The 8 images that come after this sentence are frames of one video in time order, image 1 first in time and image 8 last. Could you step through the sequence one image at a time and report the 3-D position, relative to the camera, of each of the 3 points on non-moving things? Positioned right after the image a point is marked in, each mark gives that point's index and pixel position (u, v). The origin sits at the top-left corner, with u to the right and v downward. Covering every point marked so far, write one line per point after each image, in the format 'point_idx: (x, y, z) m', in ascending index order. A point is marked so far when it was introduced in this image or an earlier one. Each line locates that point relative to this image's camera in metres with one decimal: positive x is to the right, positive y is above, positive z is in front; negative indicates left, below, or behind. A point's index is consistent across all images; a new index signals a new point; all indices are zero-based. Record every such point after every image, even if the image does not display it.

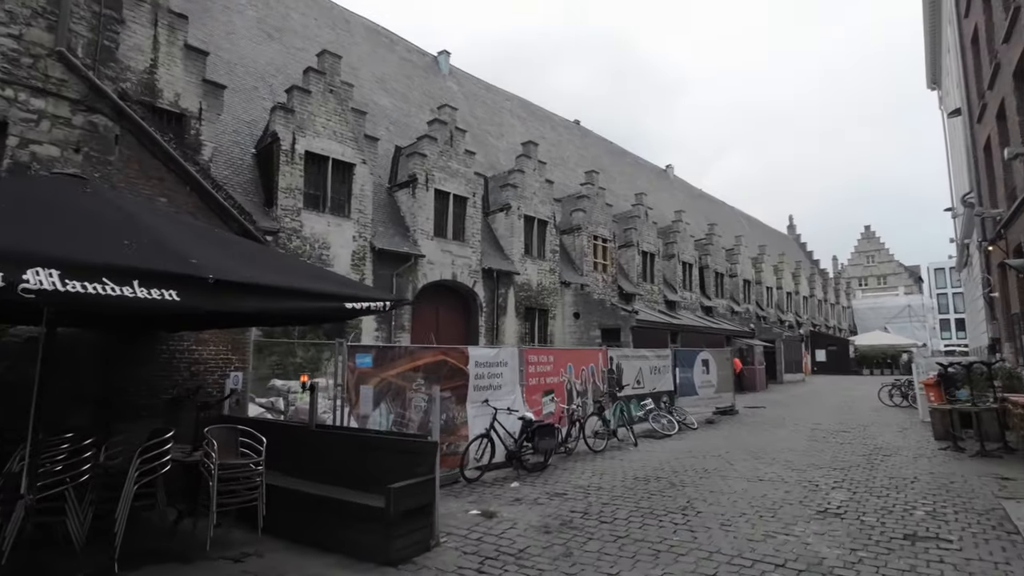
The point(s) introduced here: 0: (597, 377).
0: (+1.8, -2.0, +12.2) m
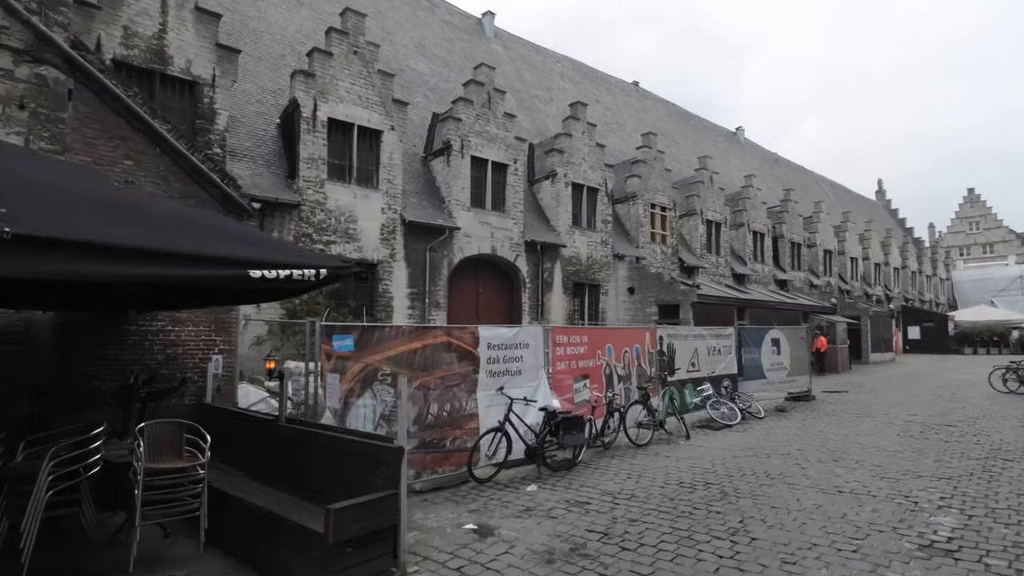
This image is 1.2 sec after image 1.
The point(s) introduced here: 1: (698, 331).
0: (+2.5, -1.4, +10.7) m
1: (+4.2, -1.0, +12.5) m
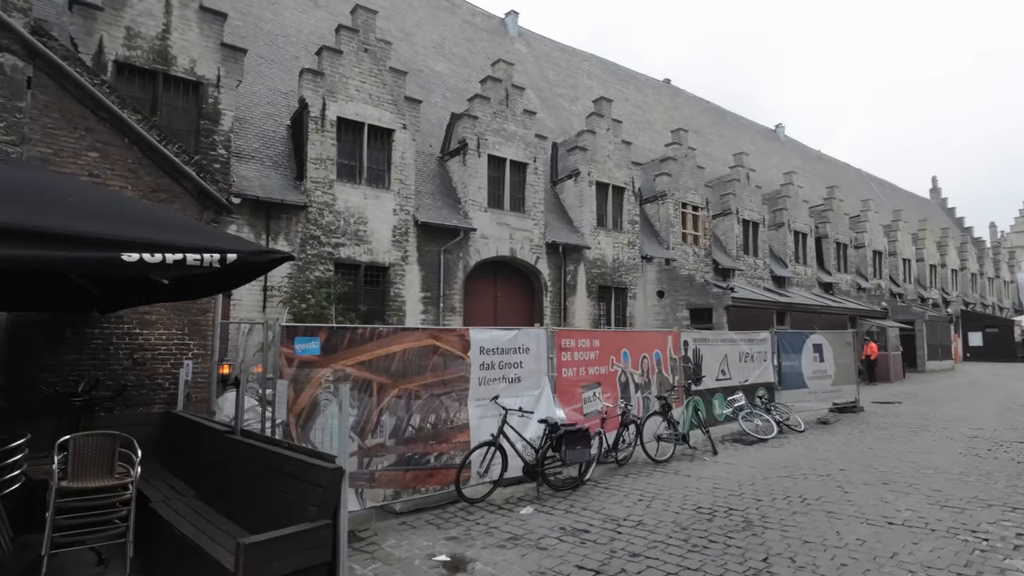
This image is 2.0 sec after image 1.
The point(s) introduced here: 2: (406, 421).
0: (+2.6, -1.4, +9.7) m
1: (+4.5, -1.0, +11.4) m
2: (-1.1, -1.4, +6.0) m
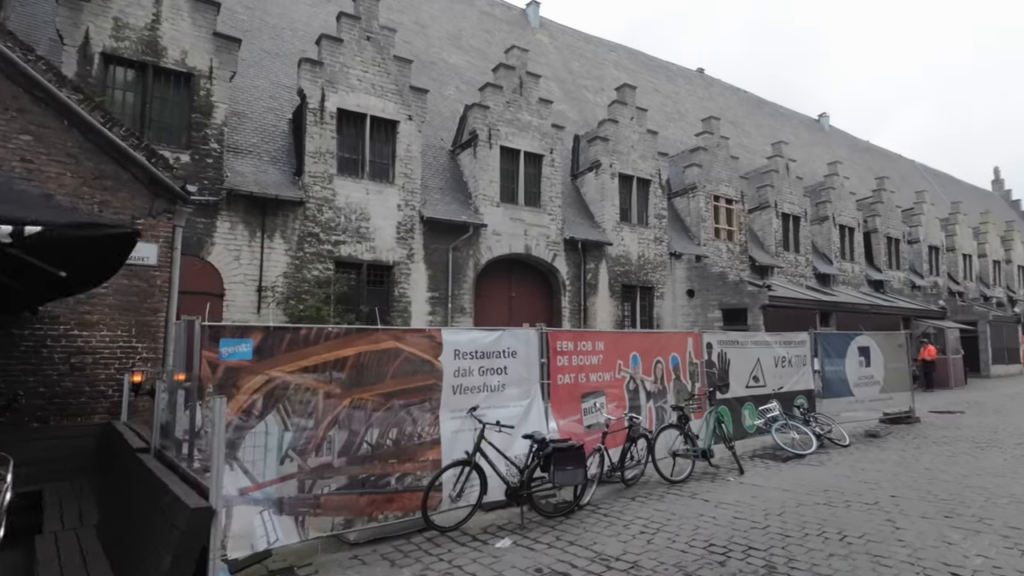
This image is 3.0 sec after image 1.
0: (+2.6, -1.3, +8.6) m
1: (+4.5, -0.9, +10.2) m
2: (-1.4, -1.4, +5.2) m
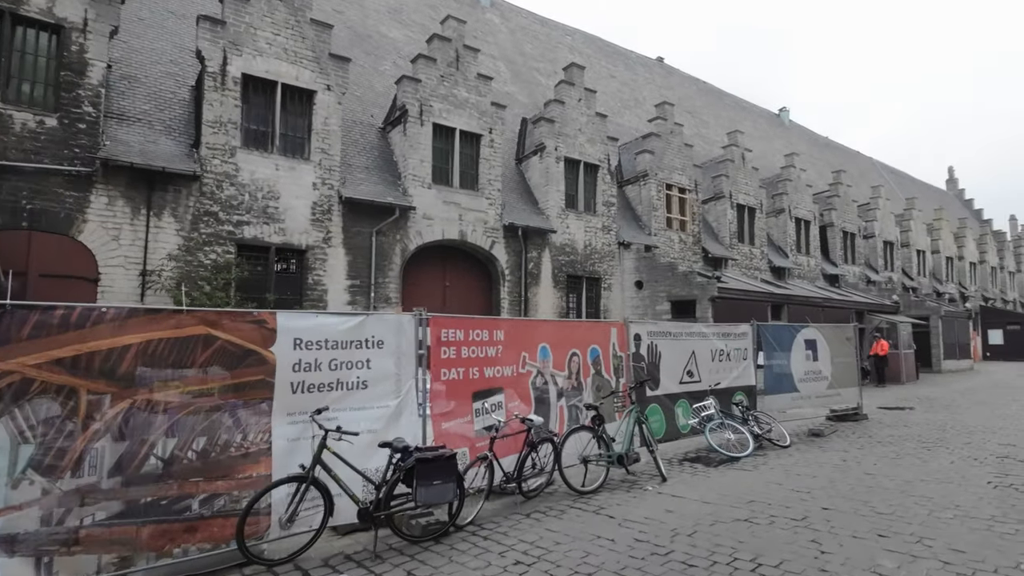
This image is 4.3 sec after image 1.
0: (+1.2, -1.1, +7.6) m
1: (+3.1, -0.7, +9.3) m
2: (-2.6, -1.1, +4.0) m
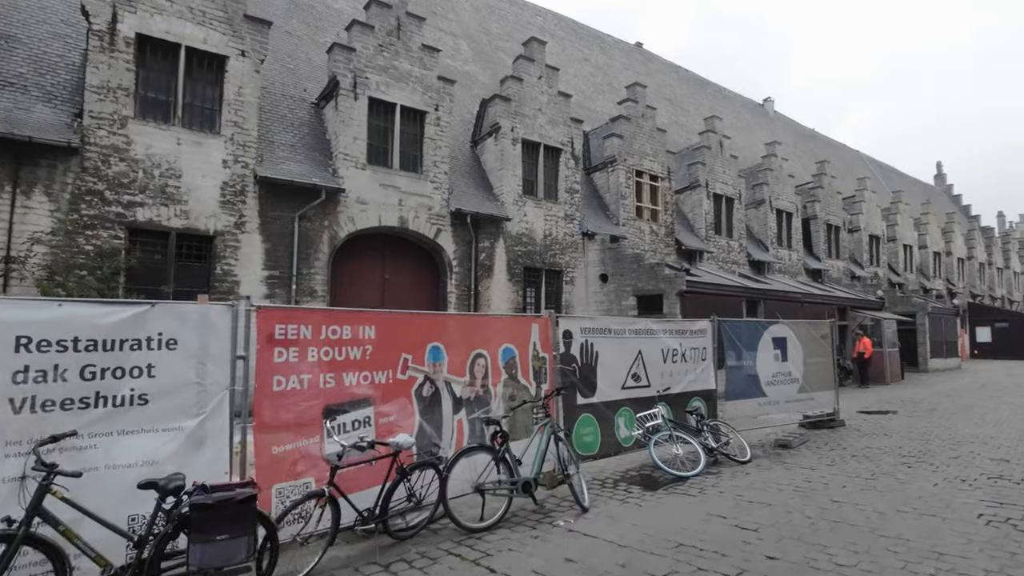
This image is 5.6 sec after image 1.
0: (+0.1, -1.0, +6.3) m
1: (+1.9, -0.5, +8.0) m
2: (-3.7, -1.0, +2.6) m
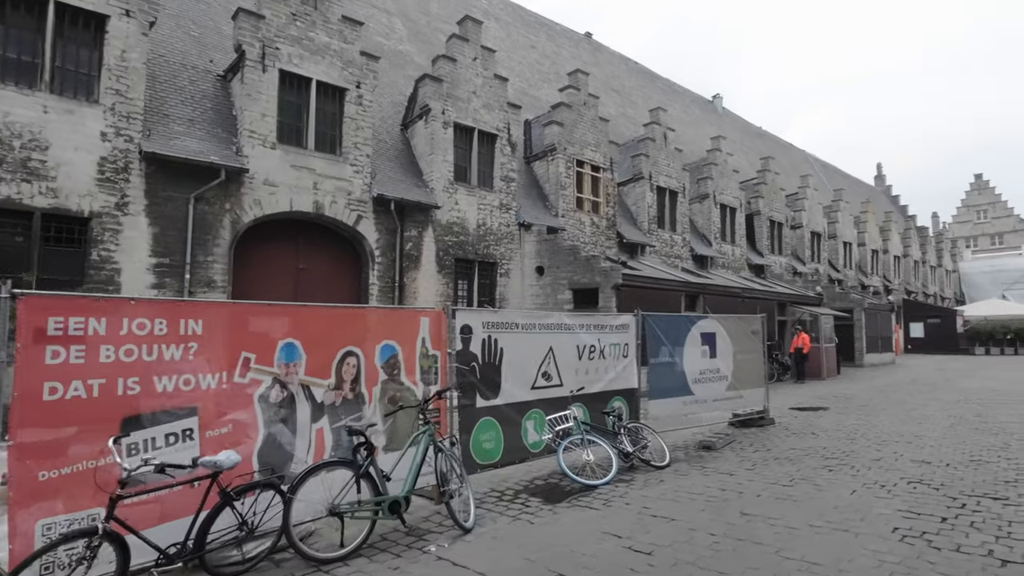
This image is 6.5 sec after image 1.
0: (-1.1, -0.8, +5.5) m
1: (+0.6, -0.4, +7.3) m
2: (-4.6, -0.9, +1.6) m
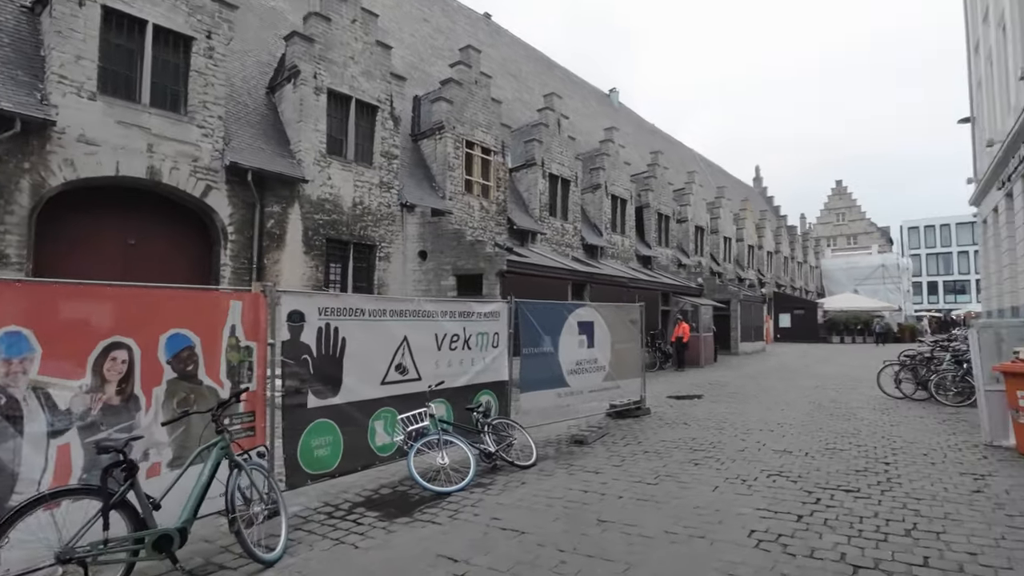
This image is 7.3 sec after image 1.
0: (-2.5, -0.6, +4.5) m
1: (-1.1, -0.2, +6.5) m
2: (-5.3, -0.7, 0.0) m
